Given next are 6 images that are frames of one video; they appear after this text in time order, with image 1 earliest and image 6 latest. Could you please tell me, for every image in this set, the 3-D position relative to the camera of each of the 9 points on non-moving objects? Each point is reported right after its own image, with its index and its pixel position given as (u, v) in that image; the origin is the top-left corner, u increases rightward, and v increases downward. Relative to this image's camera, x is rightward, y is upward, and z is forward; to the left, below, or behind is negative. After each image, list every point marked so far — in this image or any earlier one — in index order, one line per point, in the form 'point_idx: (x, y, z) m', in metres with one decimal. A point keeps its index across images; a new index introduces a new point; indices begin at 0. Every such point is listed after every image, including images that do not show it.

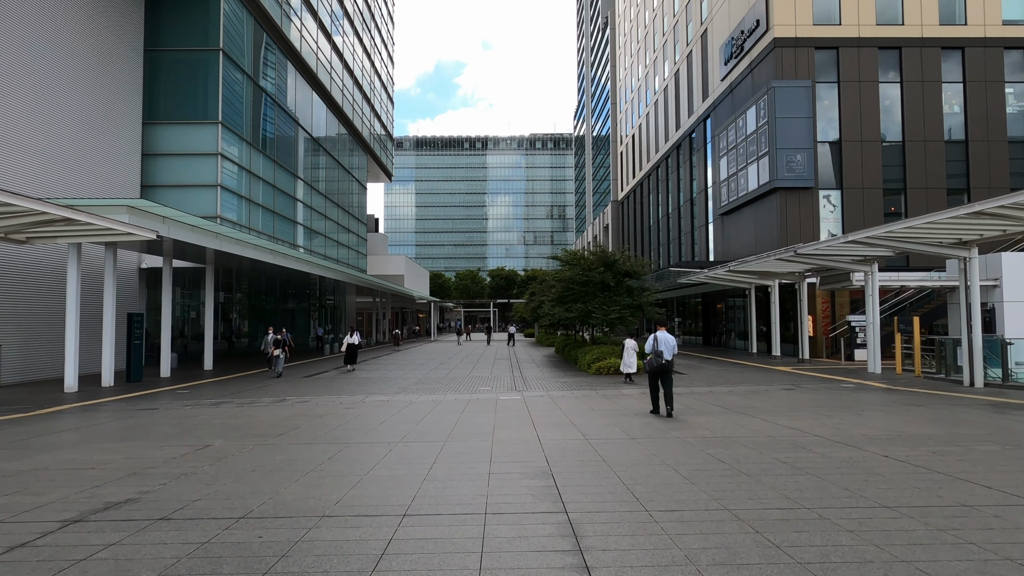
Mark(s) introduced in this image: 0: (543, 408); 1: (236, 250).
0: (+0.5, -1.9, +10.8) m
1: (-7.8, +1.0, +18.8) m
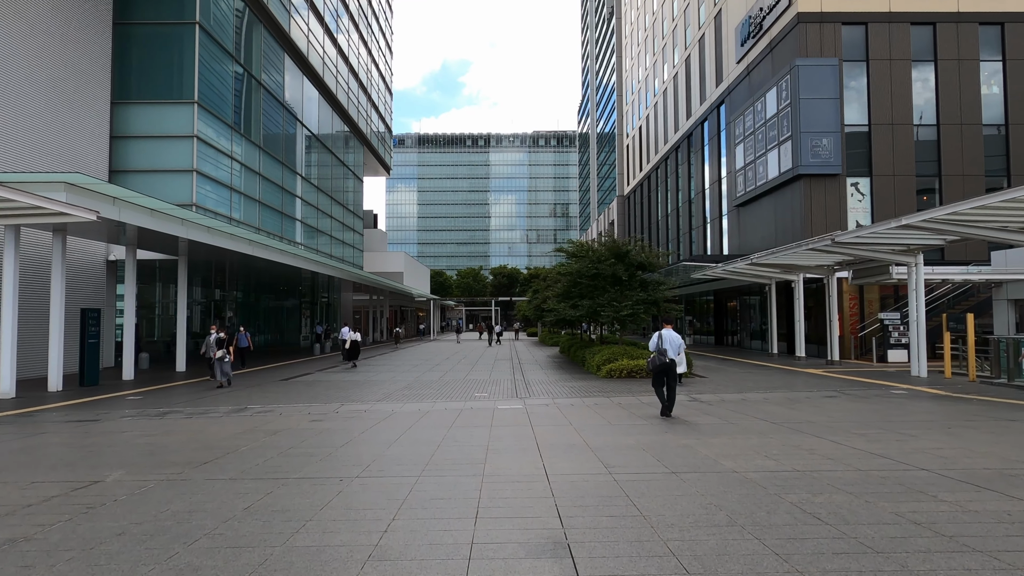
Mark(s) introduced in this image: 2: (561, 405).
0: (+0.5, -1.8, +9.0) m
1: (-7.8, +1.2, +17.0) m
2: (+0.8, -1.9, +10.9) m
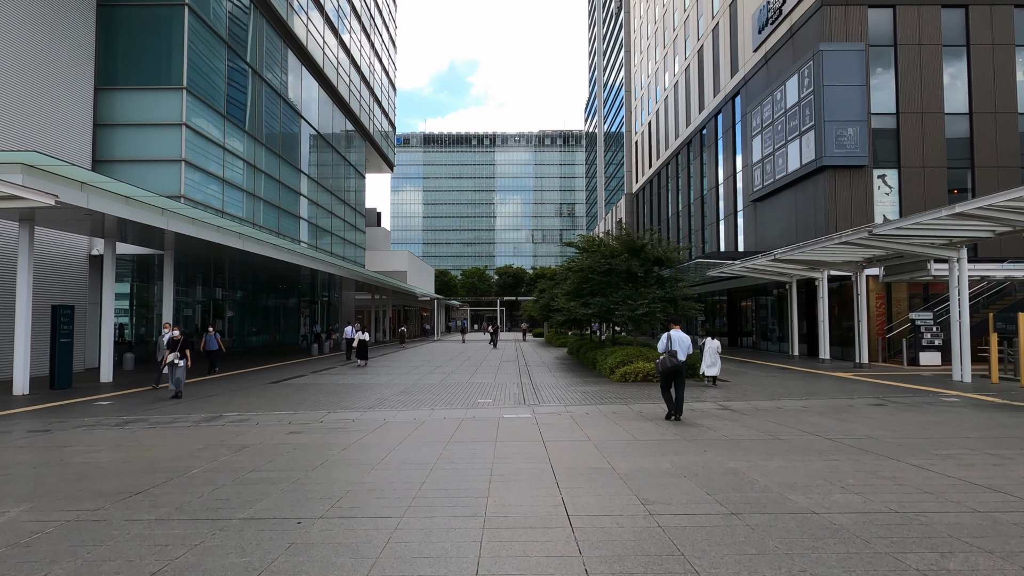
0: (+0.6, -1.7, +7.8) m
1: (-7.6, +1.3, +15.8) m
2: (+0.9, -1.8, +9.7) m
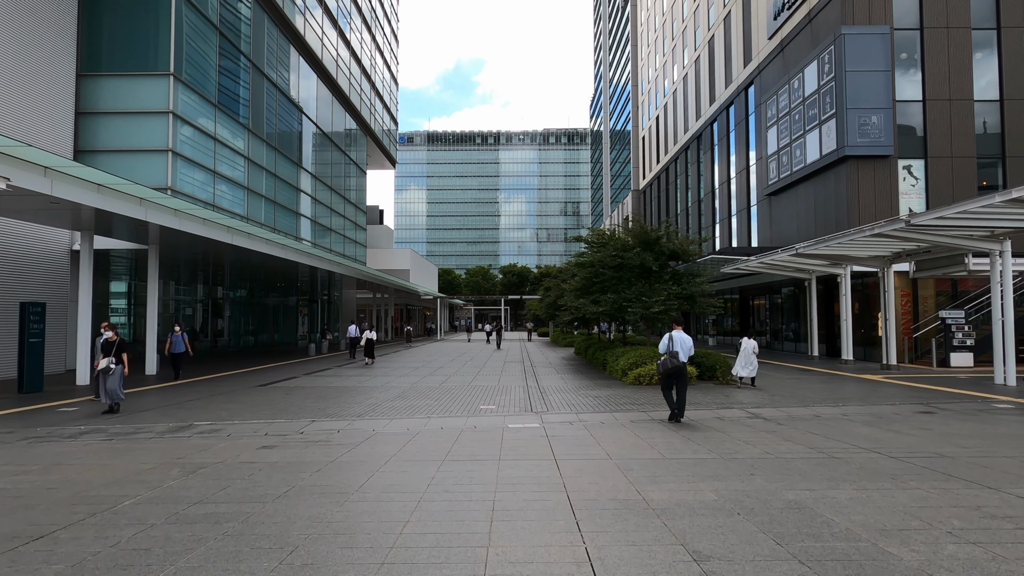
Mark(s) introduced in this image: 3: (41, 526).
0: (+0.7, -1.6, +6.7) m
1: (-7.5, +1.4, +14.8) m
2: (+1.0, -1.7, +8.6) m
3: (-2.8, -1.4, +3.9) m
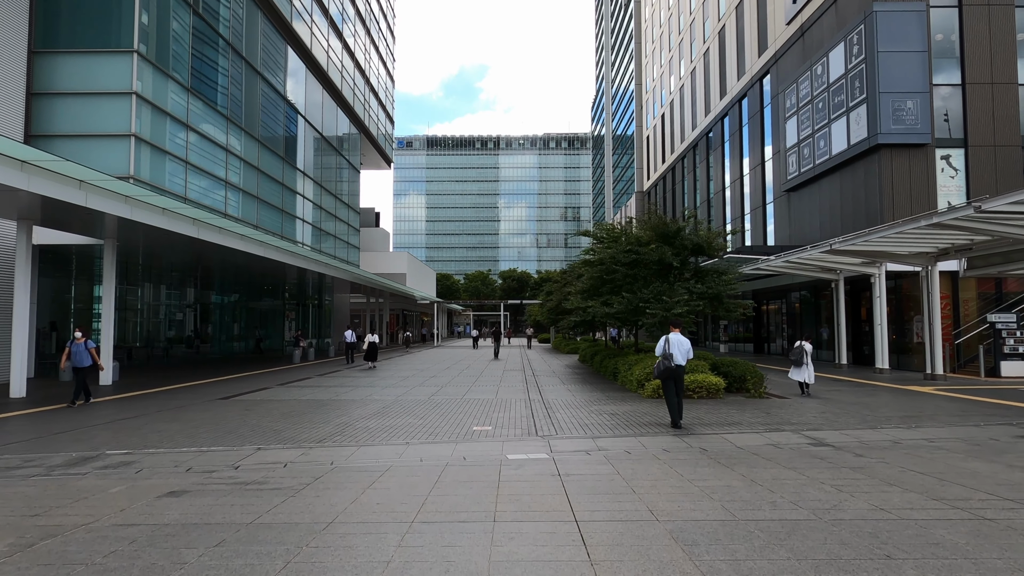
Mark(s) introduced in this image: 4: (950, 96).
0: (+0.7, -1.5, +4.9) m
1: (-7.5, +1.4, +13.0) m
2: (+1.0, -1.7, +6.8) m
3: (-2.8, -1.3, +2.0) m
4: (+12.3, +5.4, +18.9) m
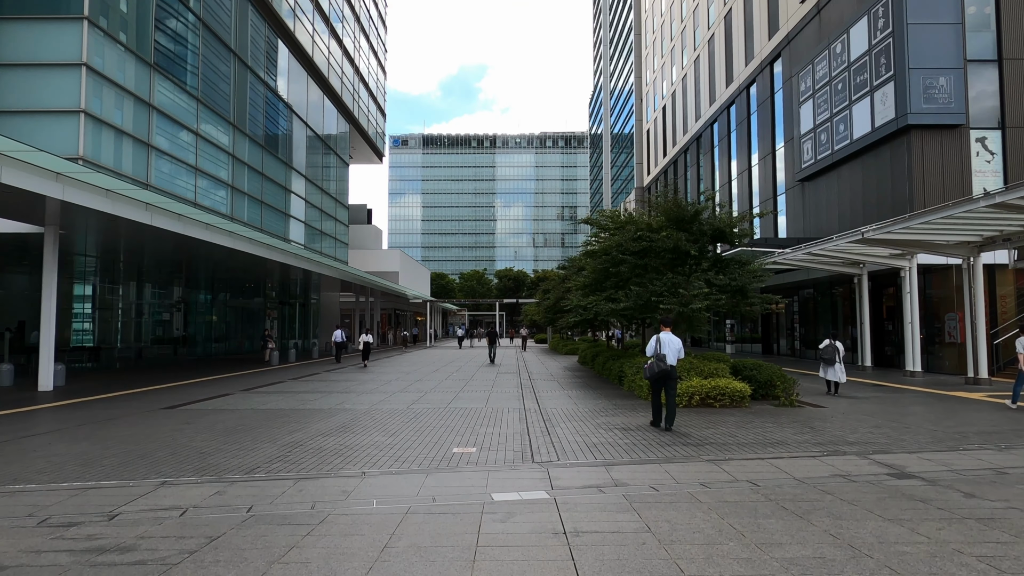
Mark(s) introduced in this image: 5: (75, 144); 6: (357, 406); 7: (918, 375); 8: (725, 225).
0: (+0.6, -1.4, +3.2) m
1: (-7.6, +1.6, +11.3) m
2: (+0.9, -1.5, +5.1) m
3: (-2.8, -1.1, +0.3) m
4: (+12.2, +5.6, +17.2) m
5: (-9.9, +3.2, +15.0) m
6: (-2.5, -1.9, +10.9) m
7: (+9.8, -2.1, +16.3) m
8: (+3.9, +1.1, +12.4) m
